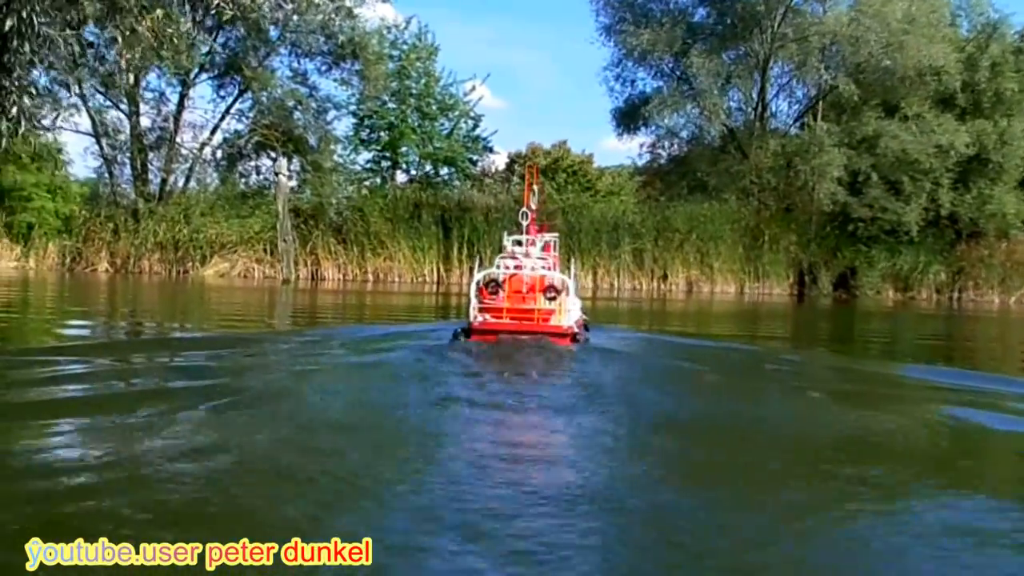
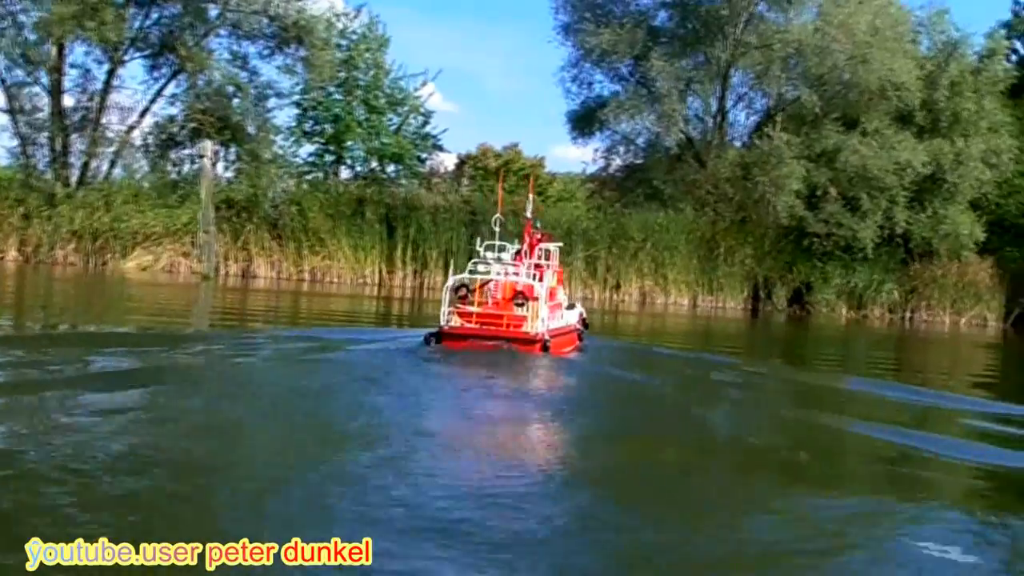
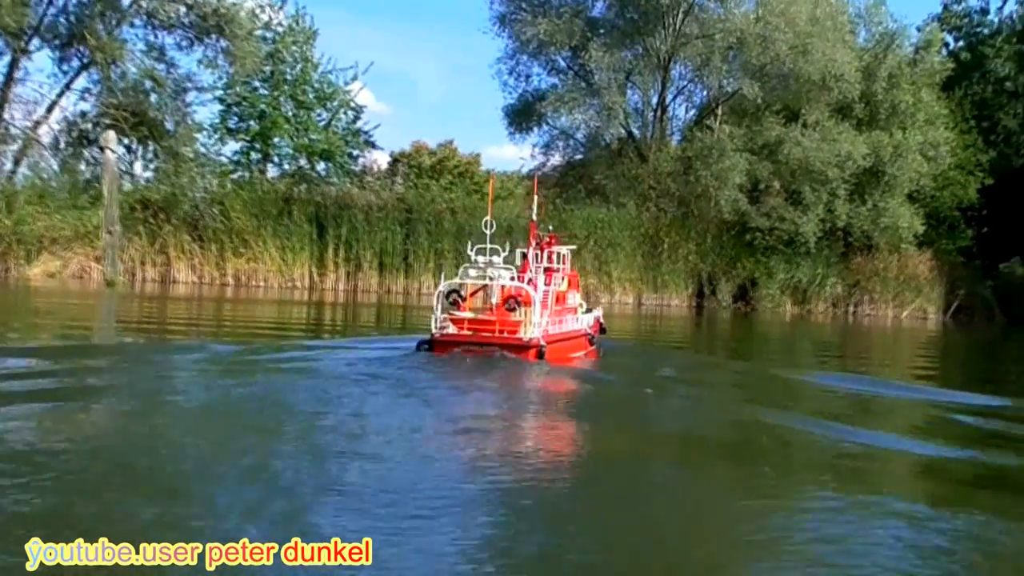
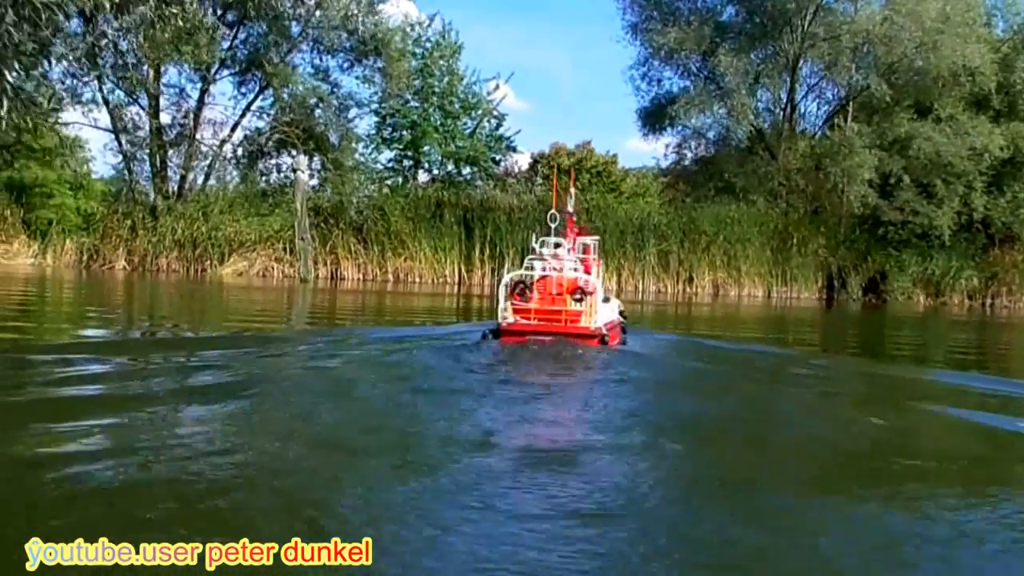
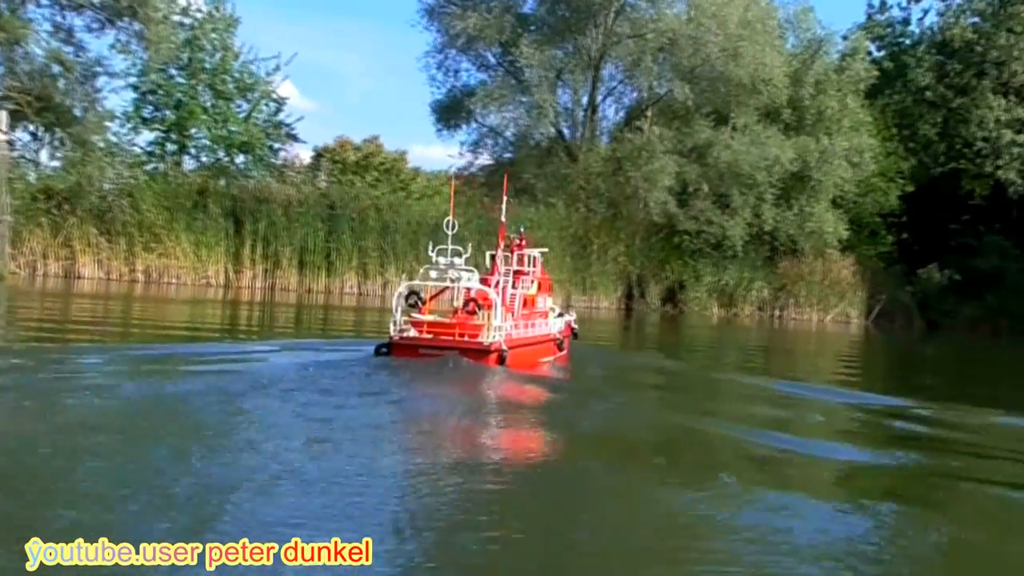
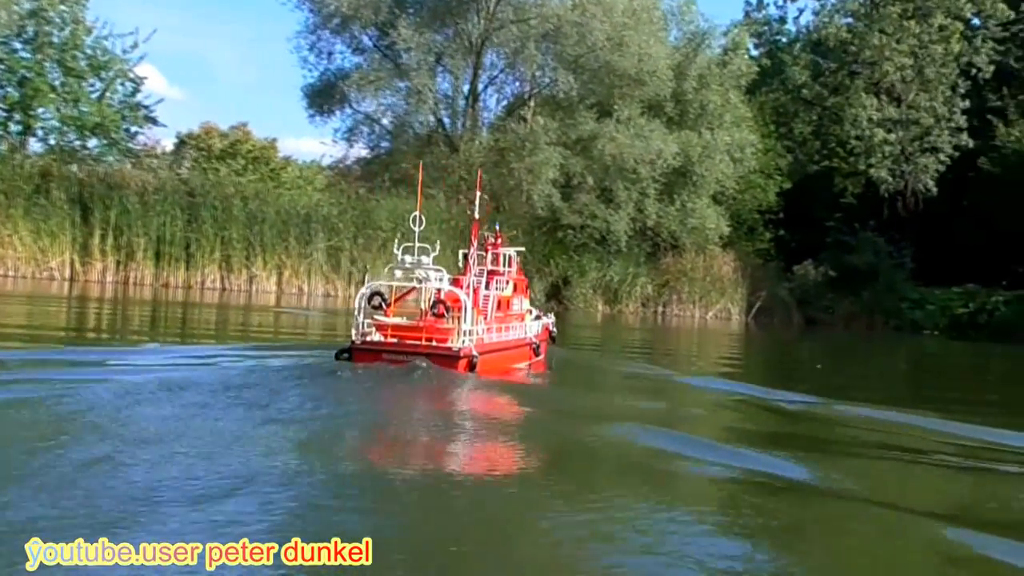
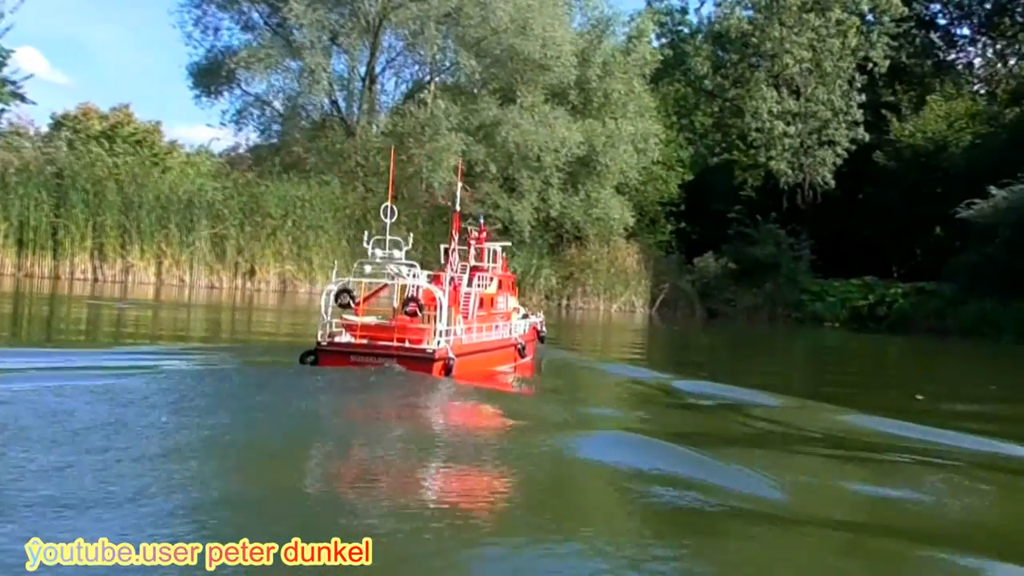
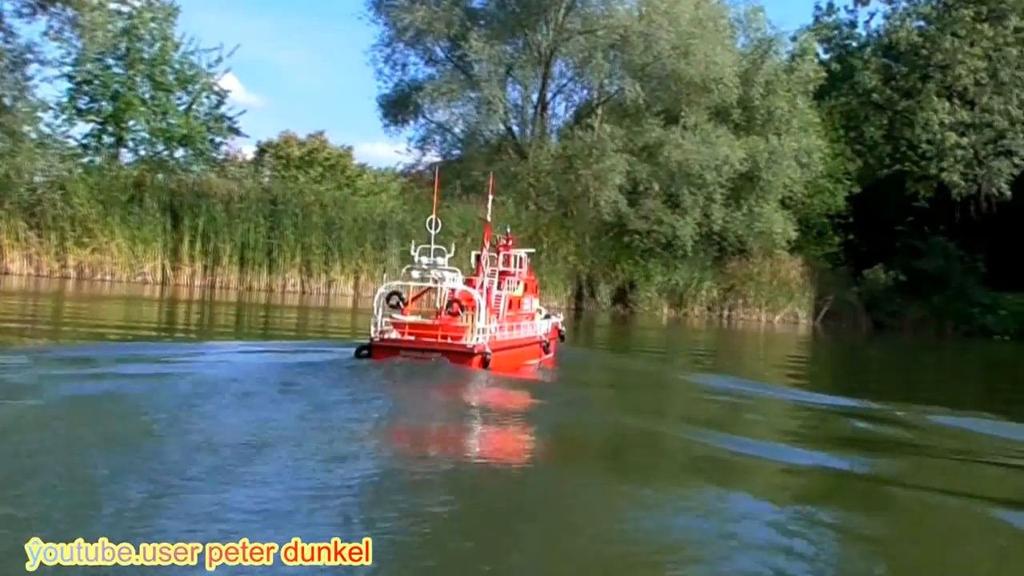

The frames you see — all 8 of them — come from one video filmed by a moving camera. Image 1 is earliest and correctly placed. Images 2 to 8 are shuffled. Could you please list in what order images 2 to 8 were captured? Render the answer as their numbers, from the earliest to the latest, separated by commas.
4, 2, 3, 5, 8, 6, 7
